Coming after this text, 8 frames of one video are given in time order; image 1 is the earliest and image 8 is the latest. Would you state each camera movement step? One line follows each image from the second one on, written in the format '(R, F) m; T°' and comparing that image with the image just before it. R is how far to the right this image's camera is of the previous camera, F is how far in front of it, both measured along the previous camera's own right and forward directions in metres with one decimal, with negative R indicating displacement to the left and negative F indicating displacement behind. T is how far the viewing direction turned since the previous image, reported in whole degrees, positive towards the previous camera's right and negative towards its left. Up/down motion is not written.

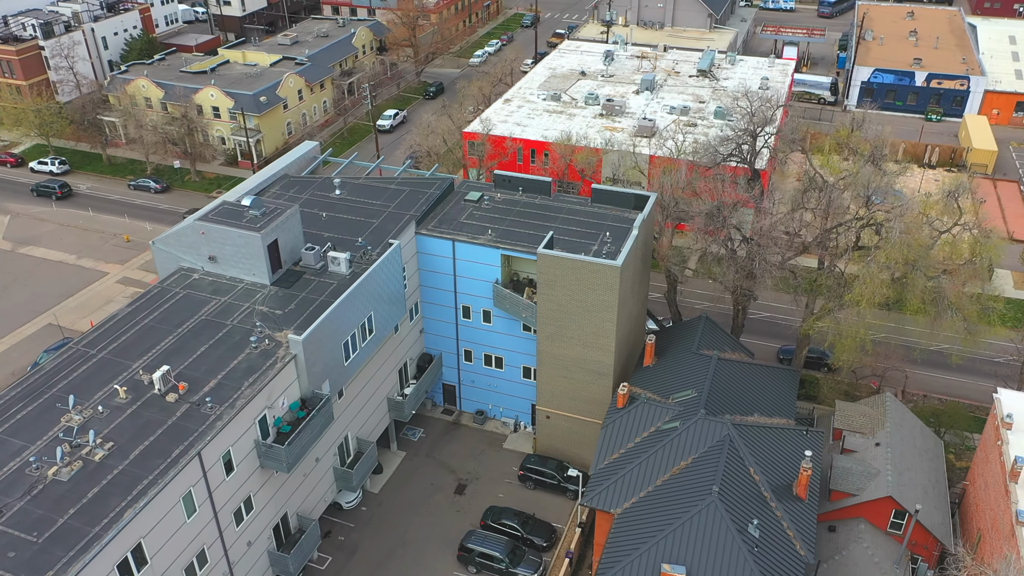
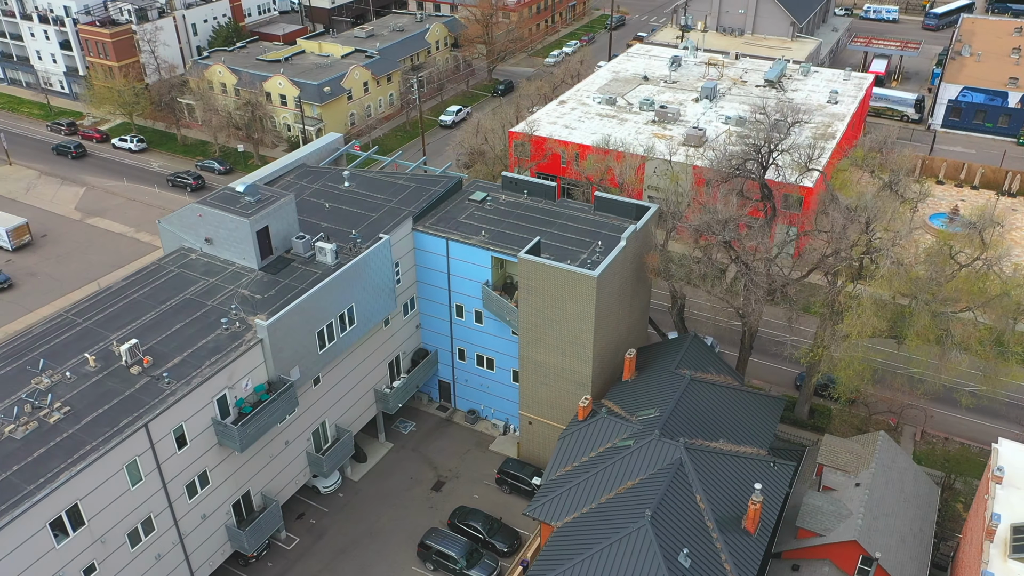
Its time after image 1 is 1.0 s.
(+5.5, +0.4) m; -7°
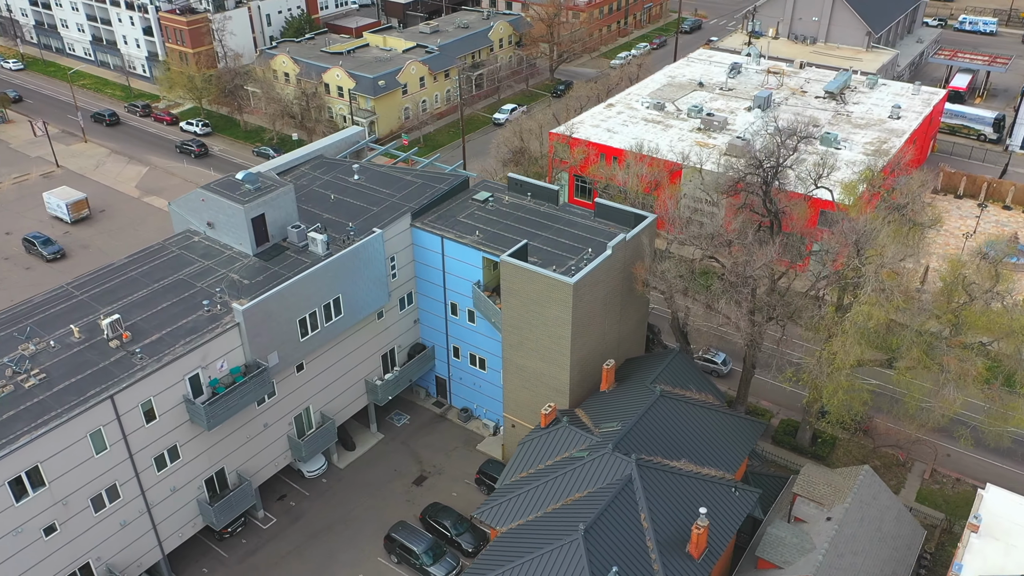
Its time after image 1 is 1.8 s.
(+4.8, +0.3) m; -6°
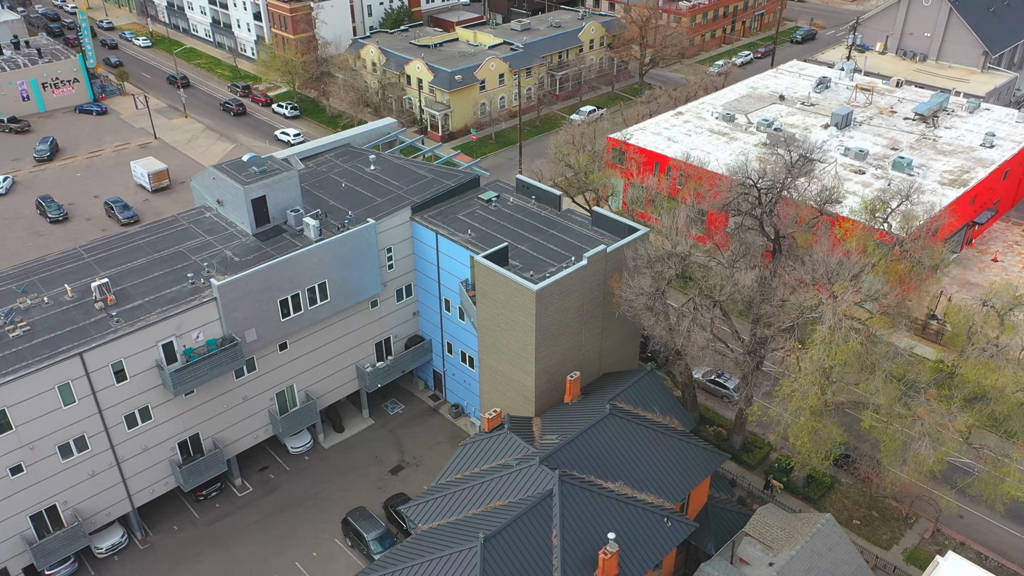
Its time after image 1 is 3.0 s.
(+6.8, +0.7) m; -9°
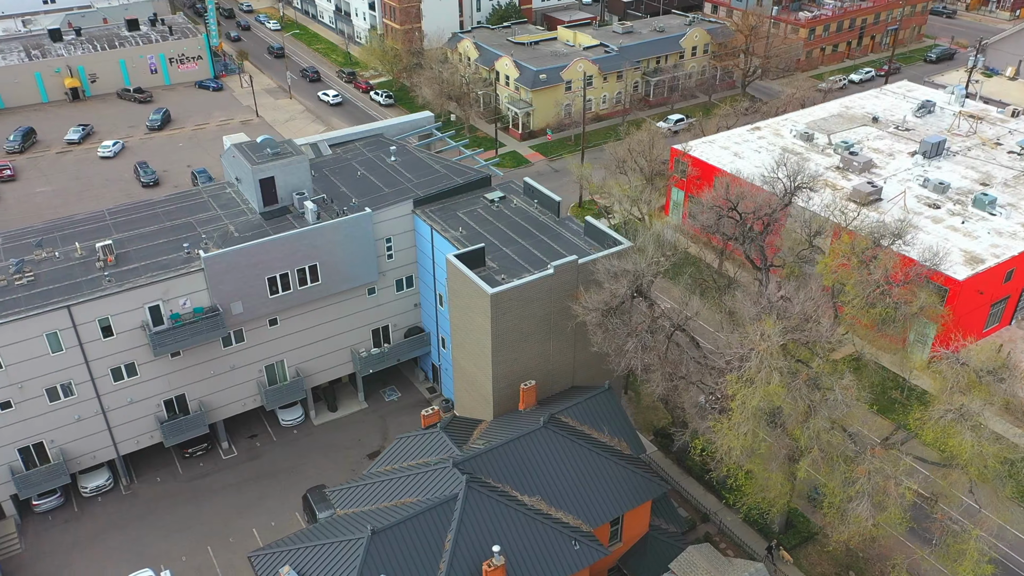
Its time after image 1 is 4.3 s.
(+7.7, +0.9) m; -10°
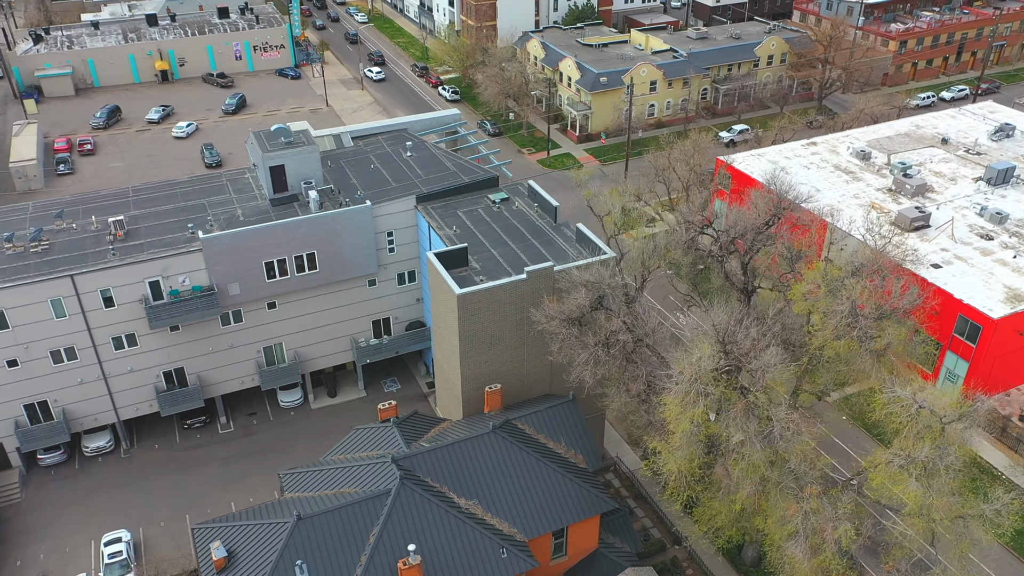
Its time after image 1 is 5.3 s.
(+5.5, +0.5) m; -7°
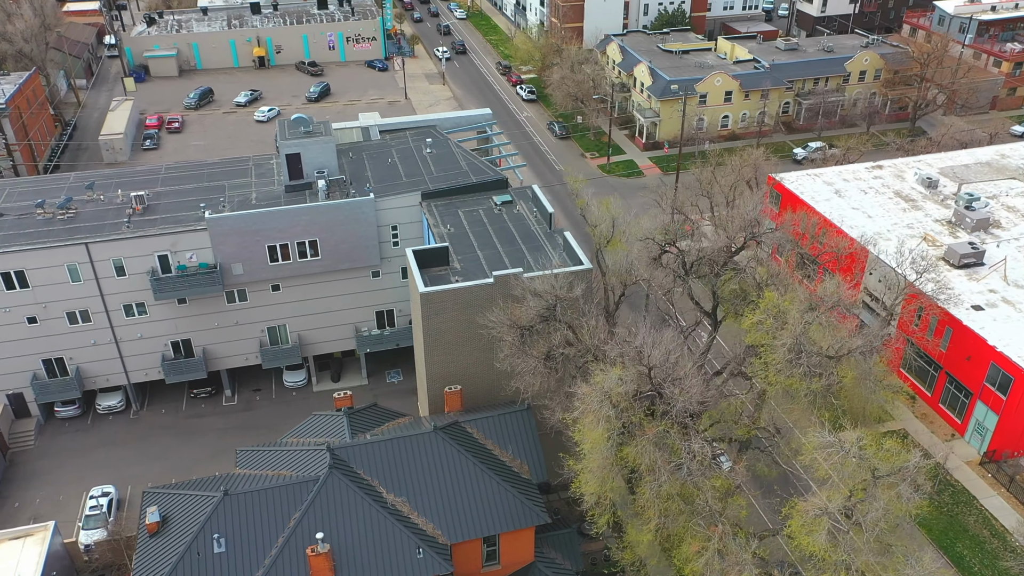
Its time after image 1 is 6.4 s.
(+6.4, +0.6) m; -8°
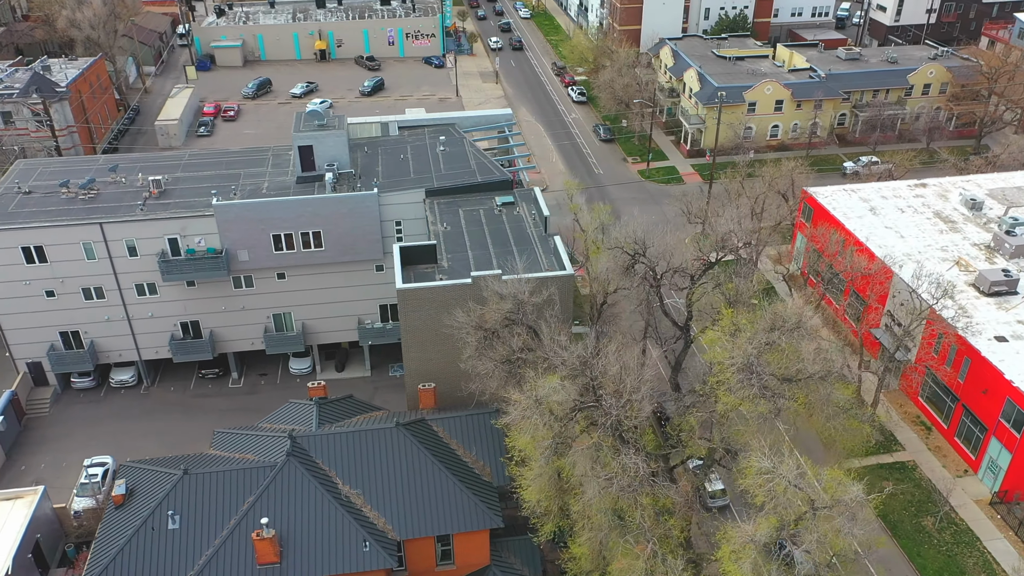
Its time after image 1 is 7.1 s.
(+4.2, +0.3) m; -5°
